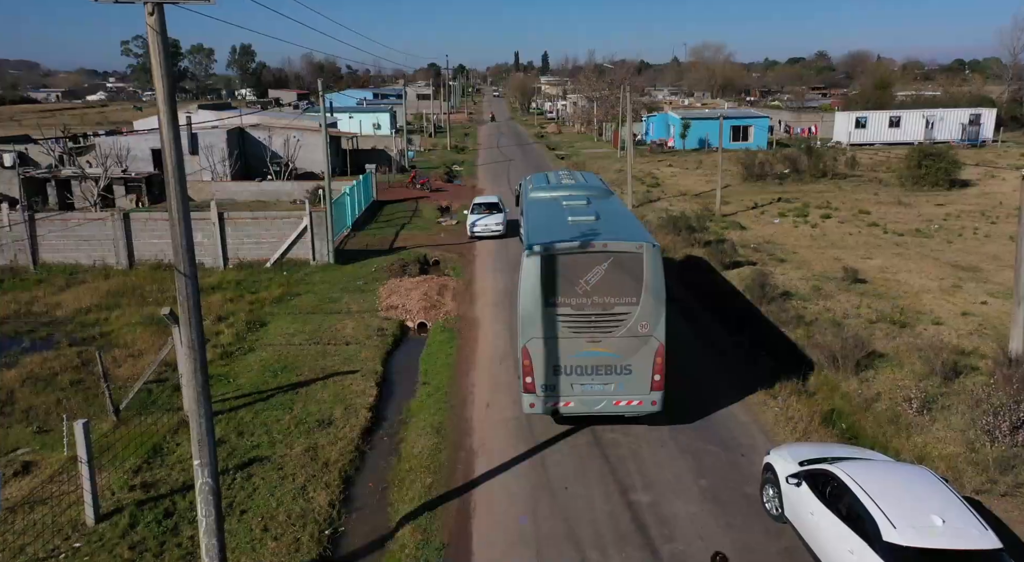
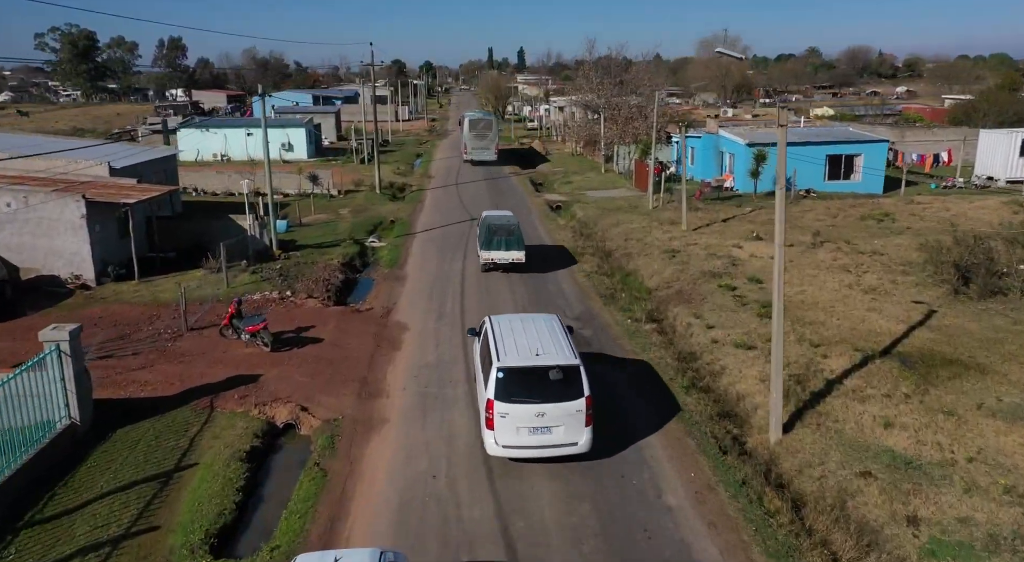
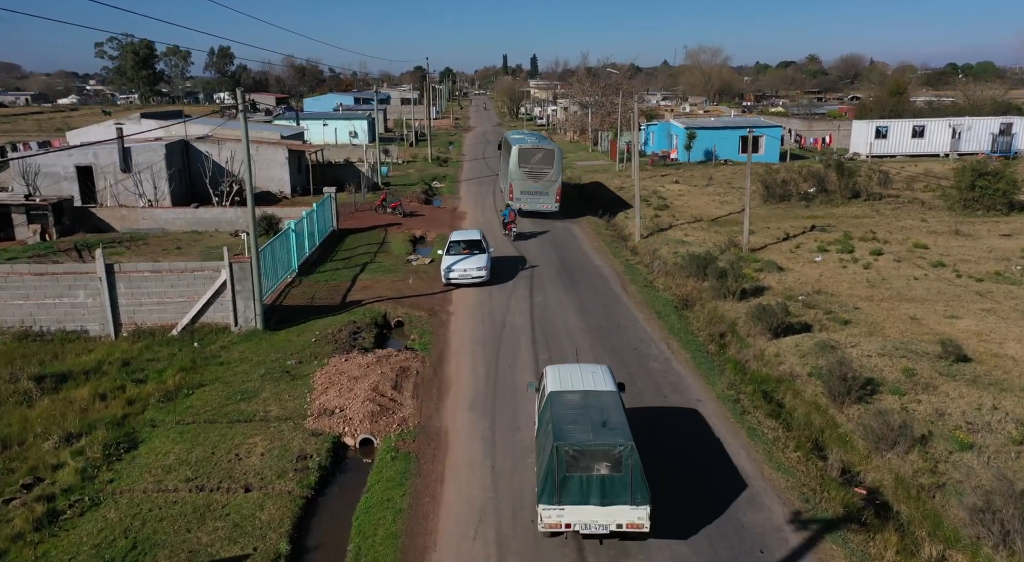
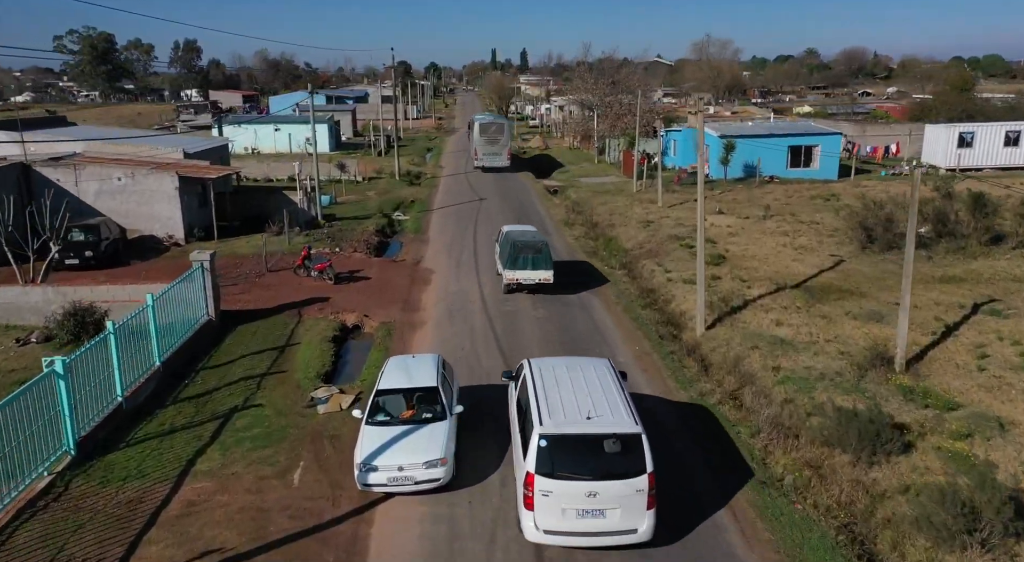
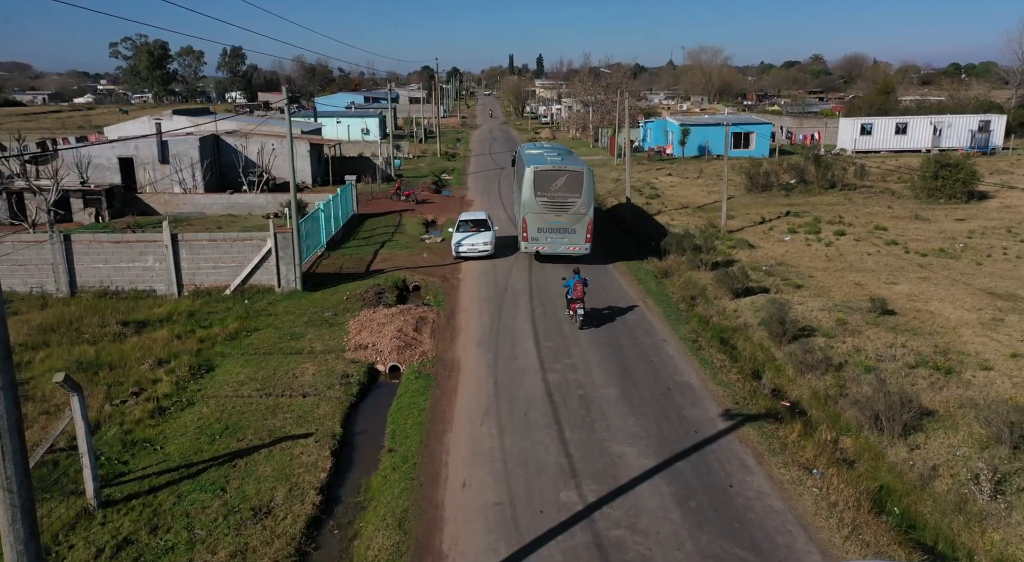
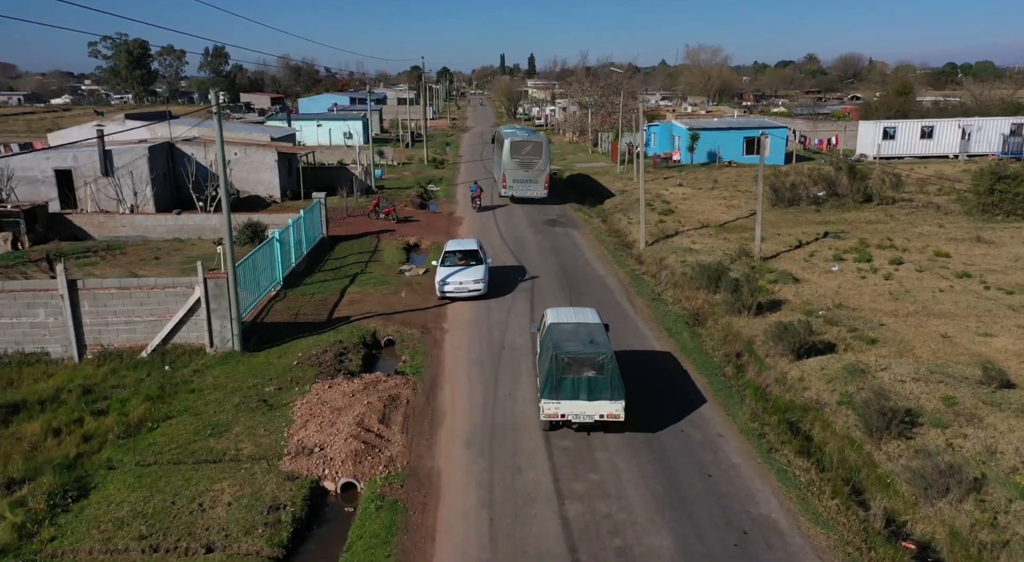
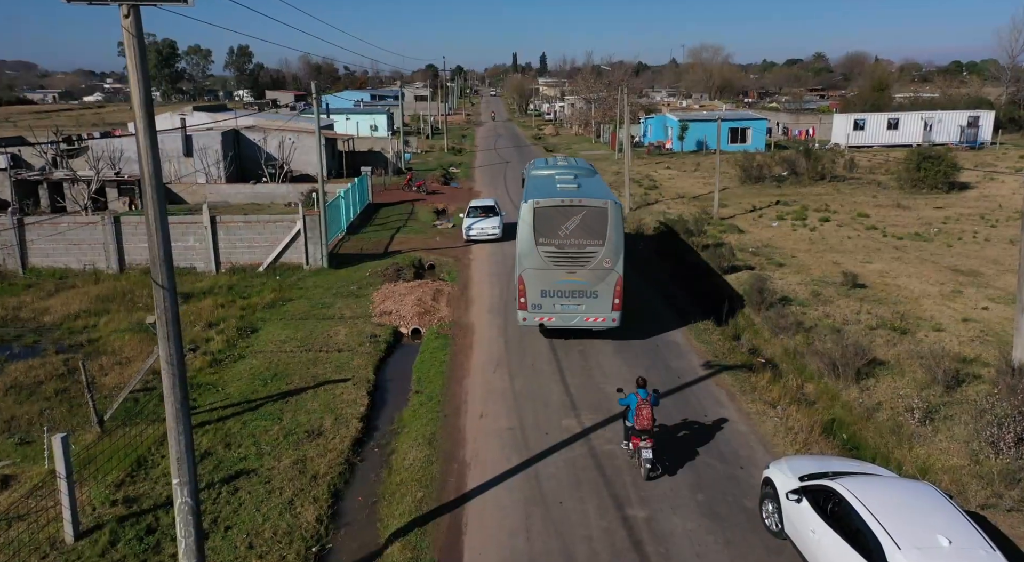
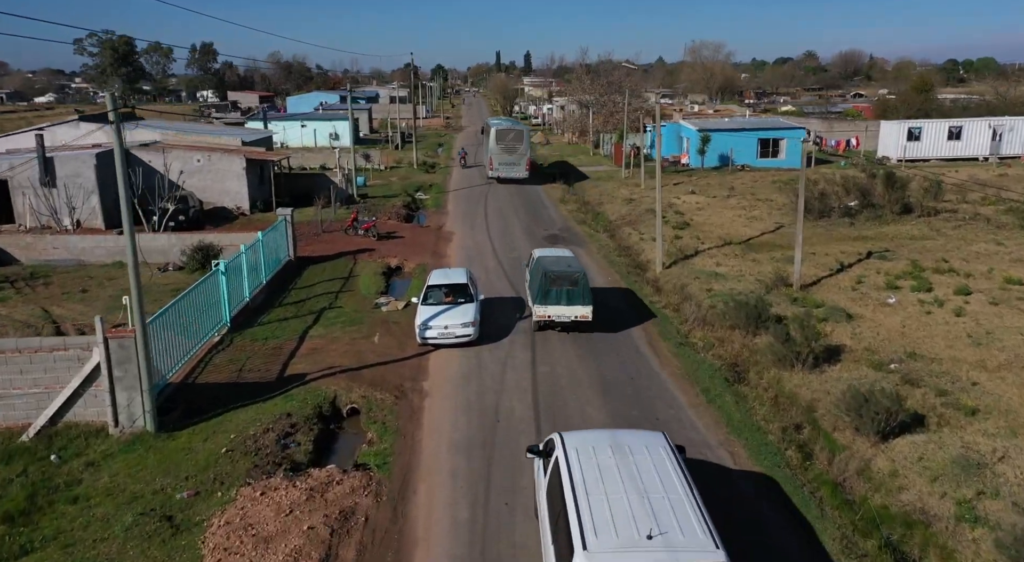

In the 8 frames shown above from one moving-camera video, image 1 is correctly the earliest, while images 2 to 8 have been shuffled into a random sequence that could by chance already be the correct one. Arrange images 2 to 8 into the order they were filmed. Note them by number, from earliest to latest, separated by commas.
7, 5, 3, 6, 8, 4, 2
